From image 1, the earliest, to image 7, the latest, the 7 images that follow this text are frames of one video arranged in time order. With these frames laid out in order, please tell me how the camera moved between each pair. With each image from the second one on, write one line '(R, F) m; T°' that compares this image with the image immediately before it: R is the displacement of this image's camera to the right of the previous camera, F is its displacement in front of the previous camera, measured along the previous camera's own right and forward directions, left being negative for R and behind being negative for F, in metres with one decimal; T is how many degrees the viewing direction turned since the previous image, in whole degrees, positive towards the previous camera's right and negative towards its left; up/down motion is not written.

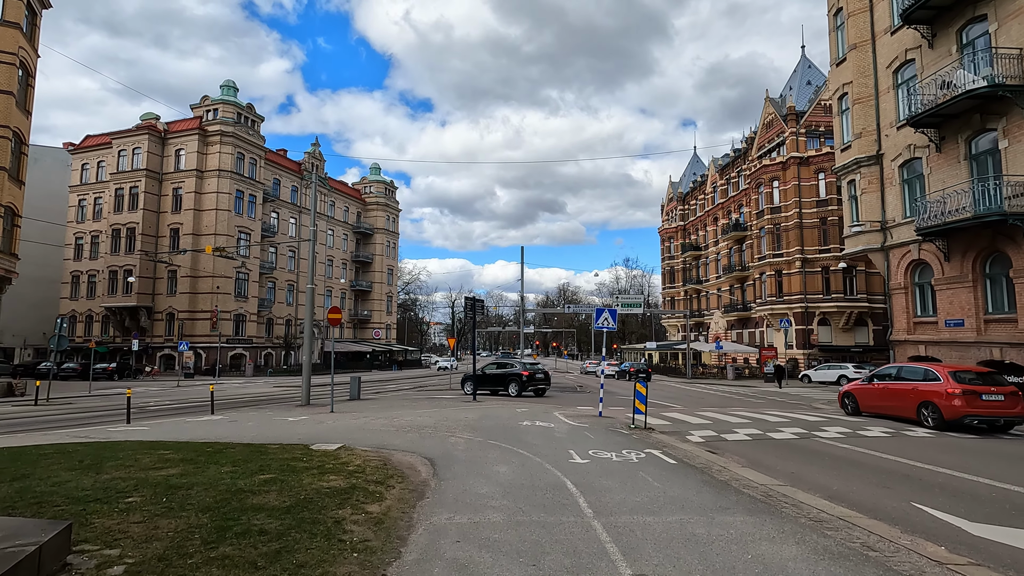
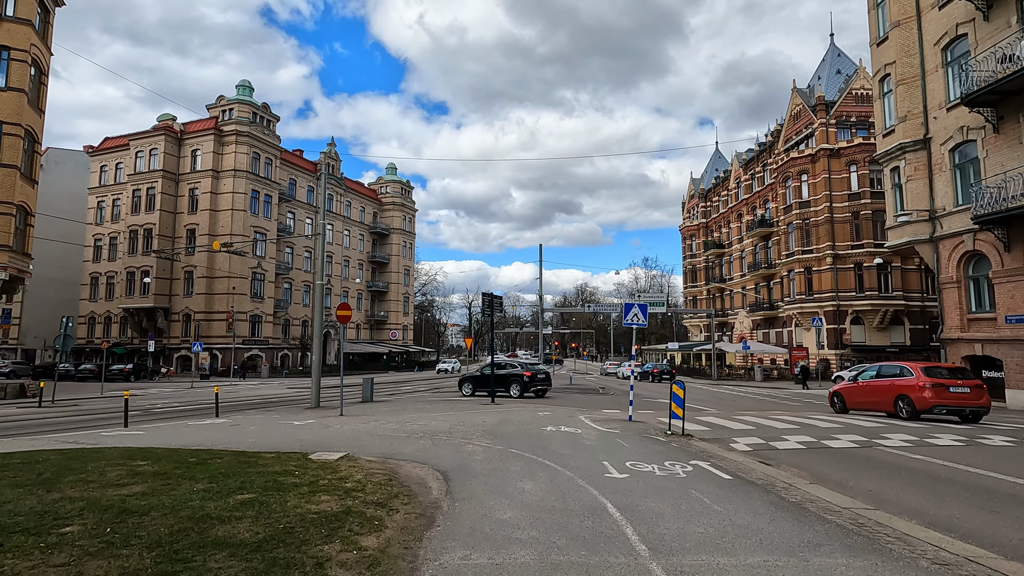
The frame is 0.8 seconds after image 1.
(-0.1, +1.2) m; -2°
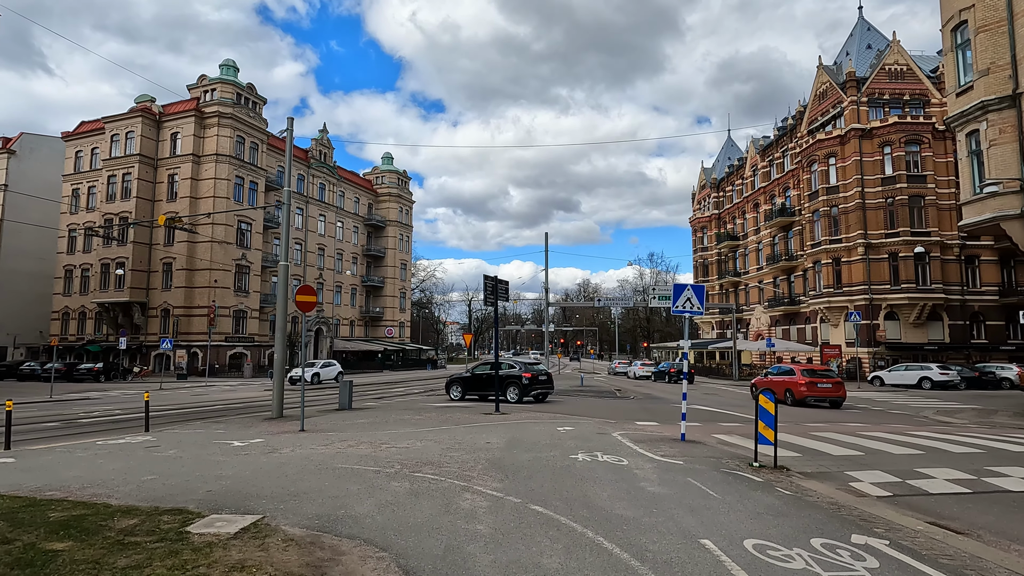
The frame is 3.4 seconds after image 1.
(-0.3, +3.6) m; 0°
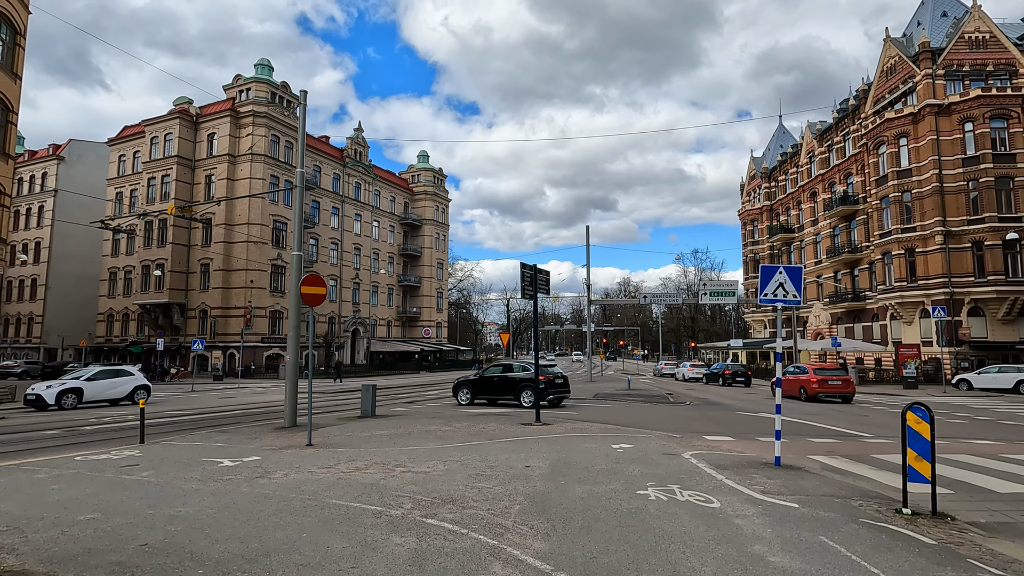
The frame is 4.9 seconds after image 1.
(-0.1, +2.1) m; -4°
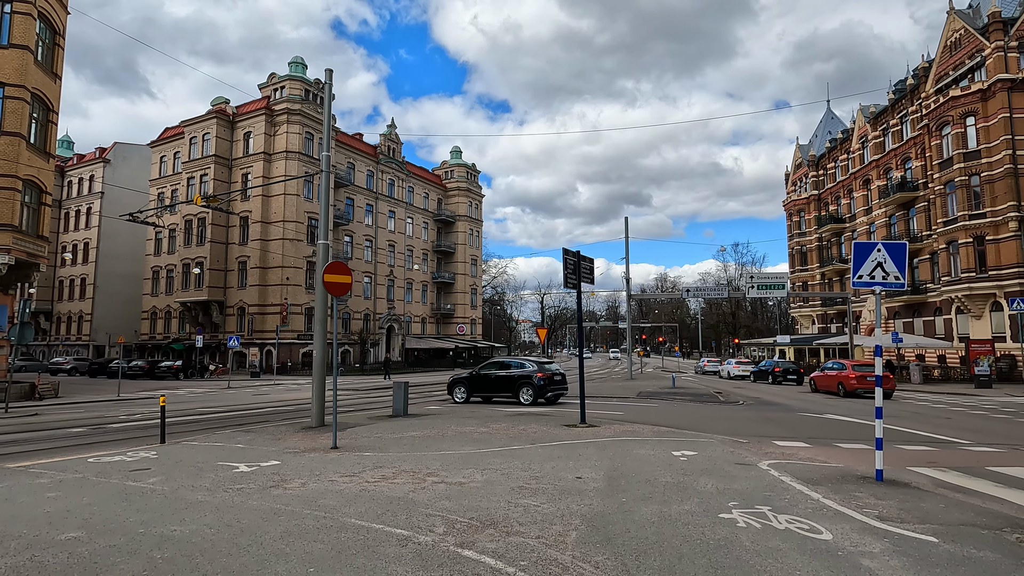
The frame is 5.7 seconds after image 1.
(-0.2, +1.1) m; -3°
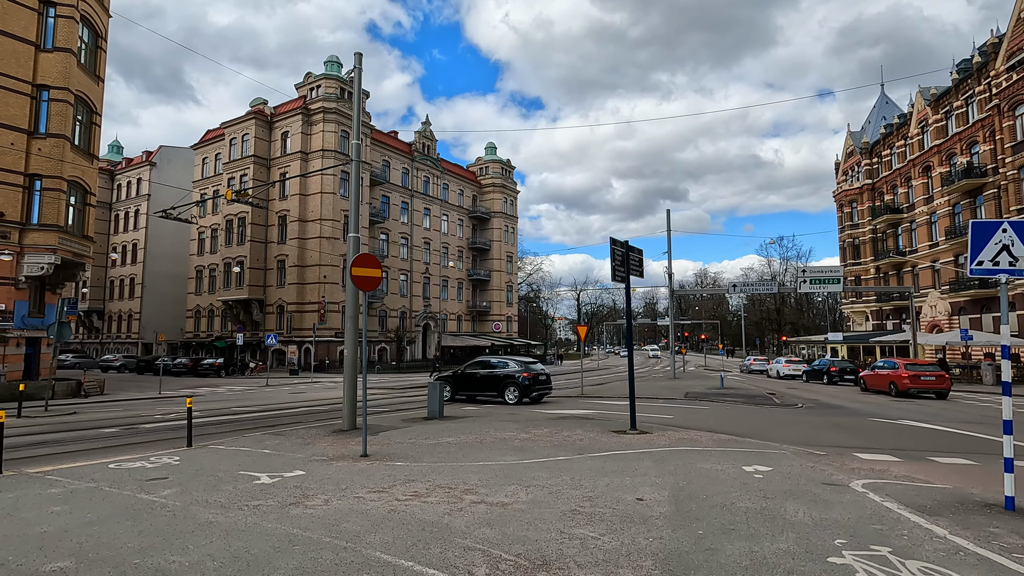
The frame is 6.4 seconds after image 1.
(-0.1, +0.9) m; -4°
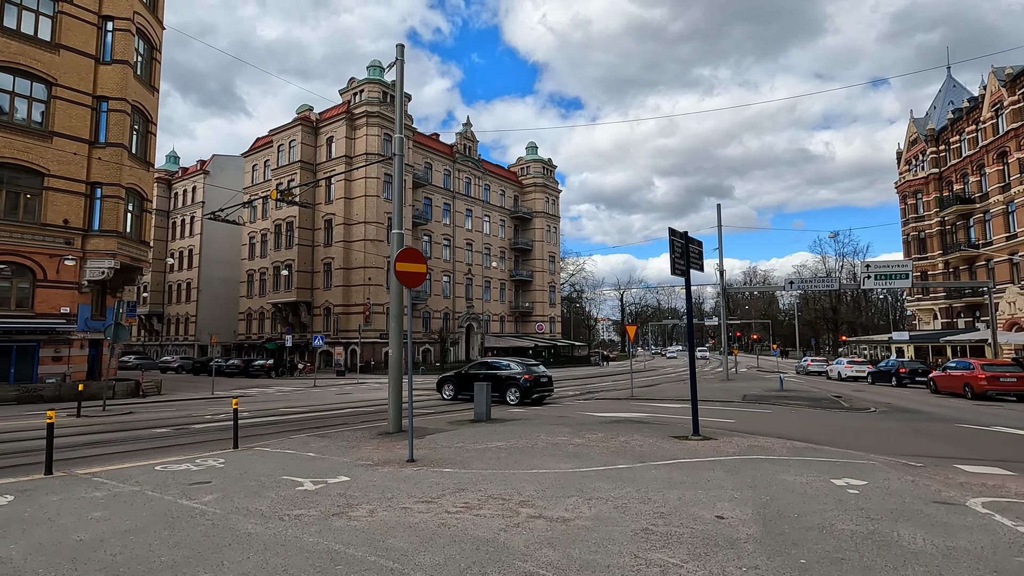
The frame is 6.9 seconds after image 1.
(-0.2, +0.6) m; -4°
